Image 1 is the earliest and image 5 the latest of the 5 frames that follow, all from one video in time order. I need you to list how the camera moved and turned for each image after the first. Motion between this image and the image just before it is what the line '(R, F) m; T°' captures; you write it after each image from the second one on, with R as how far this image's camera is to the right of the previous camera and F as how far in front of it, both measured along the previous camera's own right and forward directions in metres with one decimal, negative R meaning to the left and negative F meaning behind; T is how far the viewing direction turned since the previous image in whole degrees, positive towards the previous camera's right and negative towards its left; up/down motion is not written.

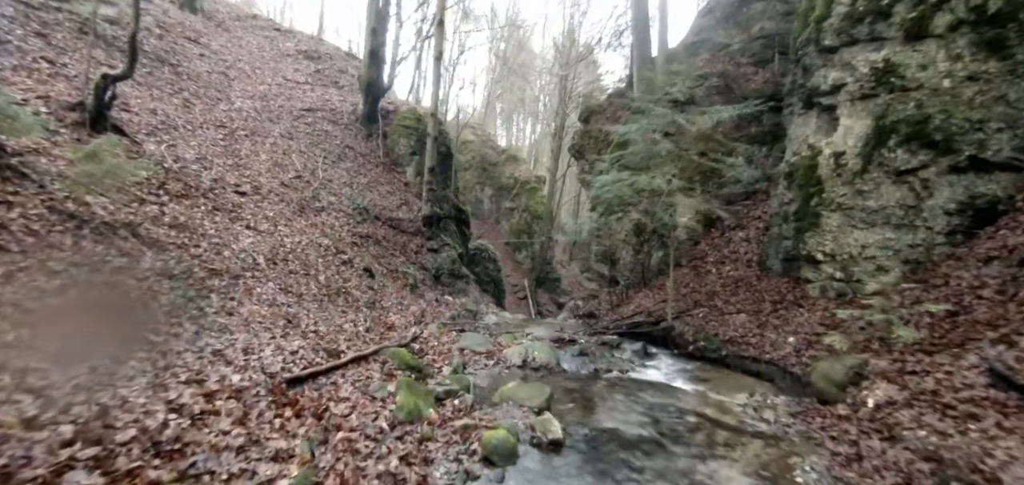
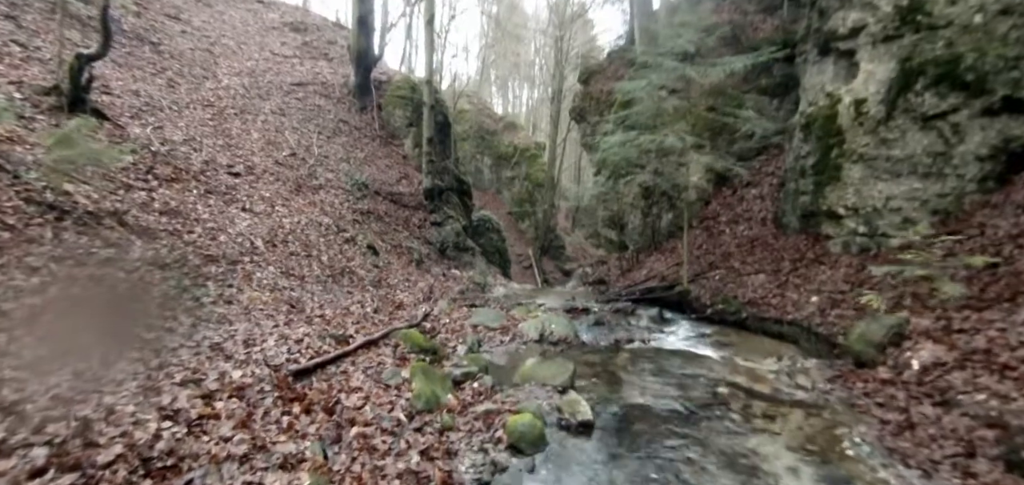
(-0.2, +0.5) m; -1°
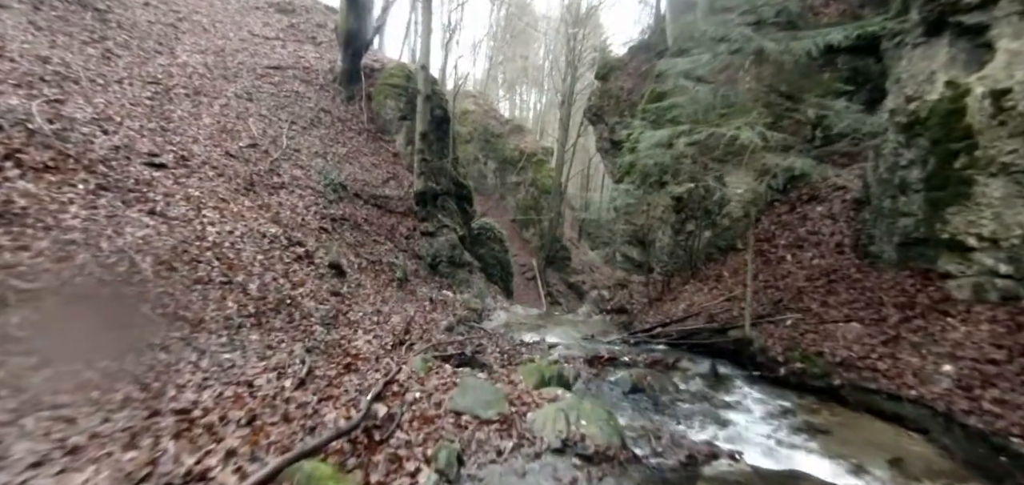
(-0.1, +2.5) m; 0°
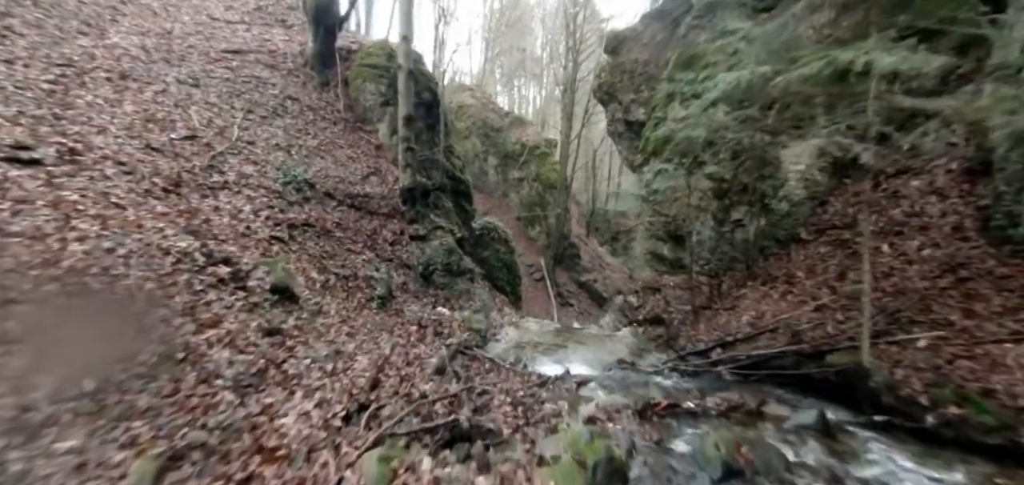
(-0.1, +2.3) m; -1°
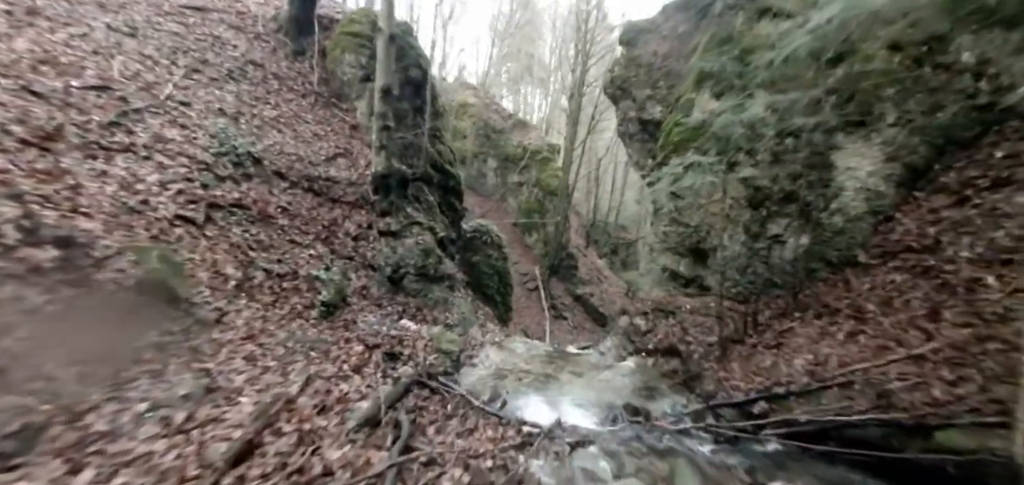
(+0.2, +1.9) m; 0°
